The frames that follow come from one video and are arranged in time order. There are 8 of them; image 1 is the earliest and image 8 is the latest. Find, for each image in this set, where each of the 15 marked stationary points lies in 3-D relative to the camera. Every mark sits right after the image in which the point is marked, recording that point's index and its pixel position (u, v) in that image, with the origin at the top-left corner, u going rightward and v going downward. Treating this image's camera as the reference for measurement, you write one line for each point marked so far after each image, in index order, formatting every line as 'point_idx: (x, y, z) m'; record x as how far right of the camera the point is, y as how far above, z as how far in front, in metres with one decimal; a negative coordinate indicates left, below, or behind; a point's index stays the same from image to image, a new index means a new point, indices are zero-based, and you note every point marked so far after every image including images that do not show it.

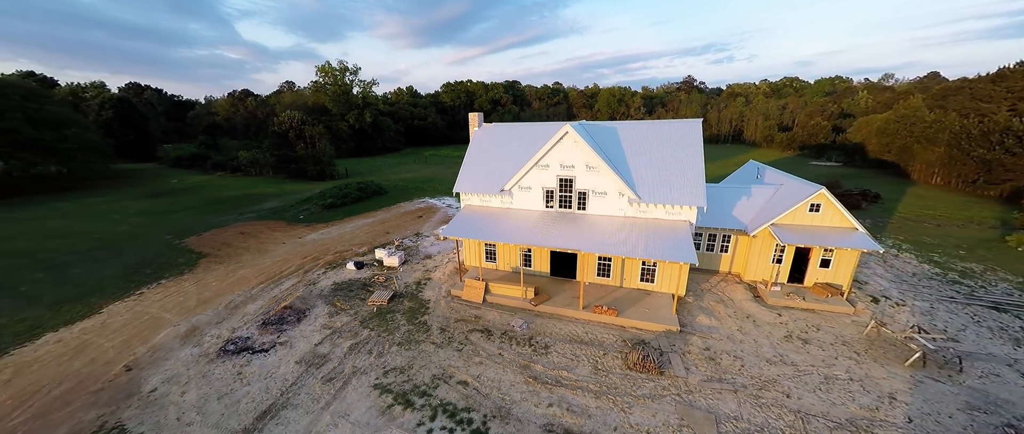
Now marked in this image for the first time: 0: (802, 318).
0: (+12.7, -4.5, +13.7) m
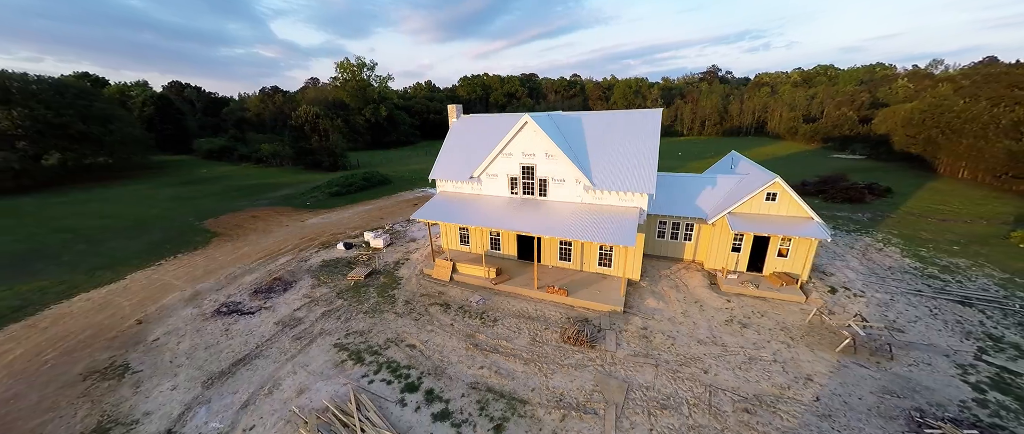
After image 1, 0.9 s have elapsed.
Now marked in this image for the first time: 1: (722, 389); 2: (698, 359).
0: (+10.6, -3.9, +14.0) m
1: (+6.7, -5.6, +10.0) m
2: (+6.7, -5.1, +11.3) m
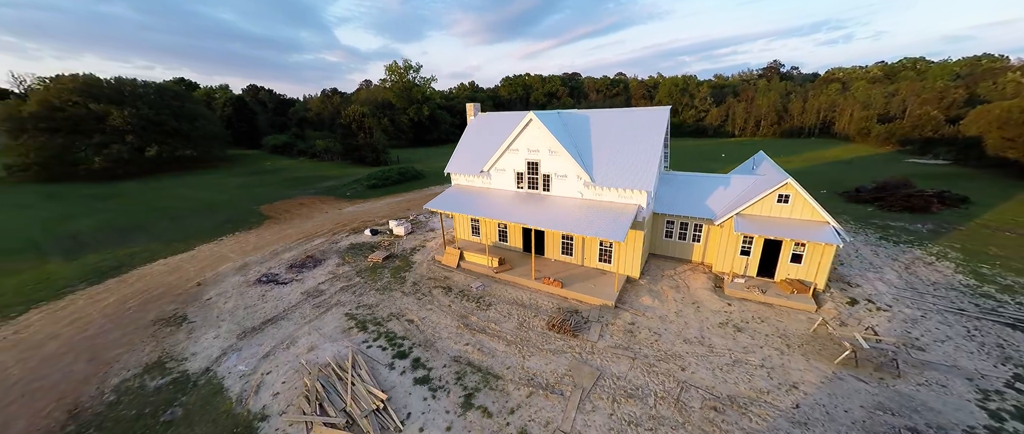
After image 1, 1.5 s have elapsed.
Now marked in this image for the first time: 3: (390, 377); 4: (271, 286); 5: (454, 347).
0: (+10.3, -4.0, +13.4) m
1: (+5.9, -5.5, +10.0) m
2: (+6.0, -5.0, +11.2) m
3: (-4.2, -5.4, +10.6) m
4: (-12.5, -3.5, +16.1) m
5: (-2.2, -5.0, +12.0) m
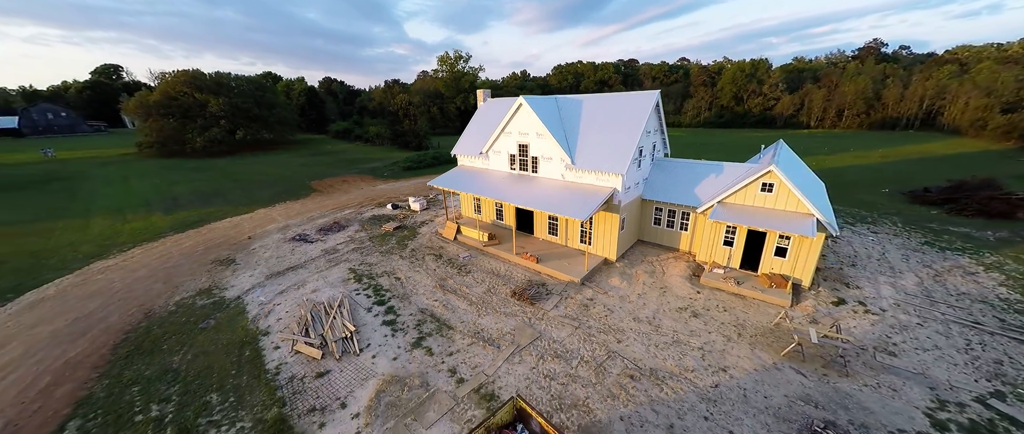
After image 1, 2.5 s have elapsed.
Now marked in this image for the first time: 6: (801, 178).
0: (+8.7, -3.5, +13.1) m
1: (+3.7, -4.7, +10.5) m
2: (+4.1, -4.3, +11.7) m
3: (-6.1, -4.1, +12.8) m
4: (-13.2, -1.6, +19.4) m
5: (-3.9, -3.7, +13.8) m
6: (+13.6, +1.7, +14.9) m
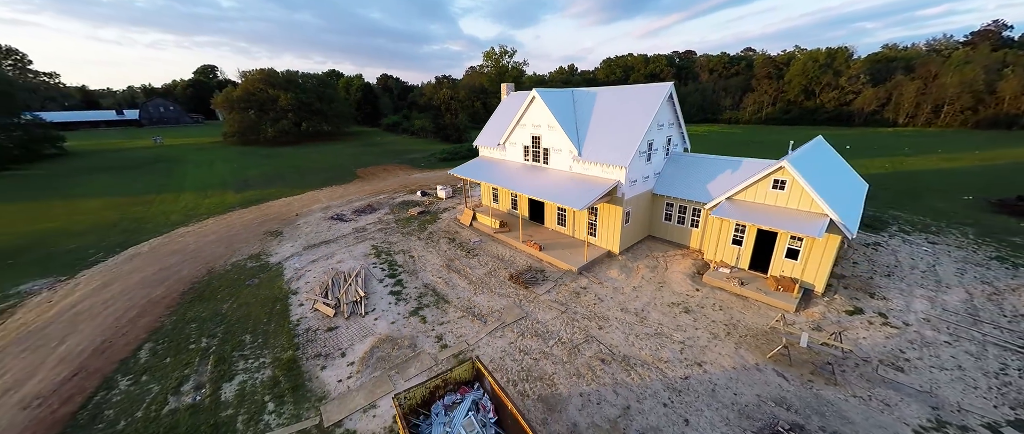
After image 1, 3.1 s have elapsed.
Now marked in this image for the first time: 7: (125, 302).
0: (+8.4, -3.3, +12.7) m
1: (+3.0, -4.4, +10.8) m
2: (+3.6, -3.9, +11.9) m
3: (-6.3, -3.2, +14.4) m
4: (-12.3, -0.3, +21.9) m
5: (-4.0, -2.9, +15.1) m
6: (+13.7, +1.6, +13.7) m
7: (-16.4, -3.5, +13.2) m
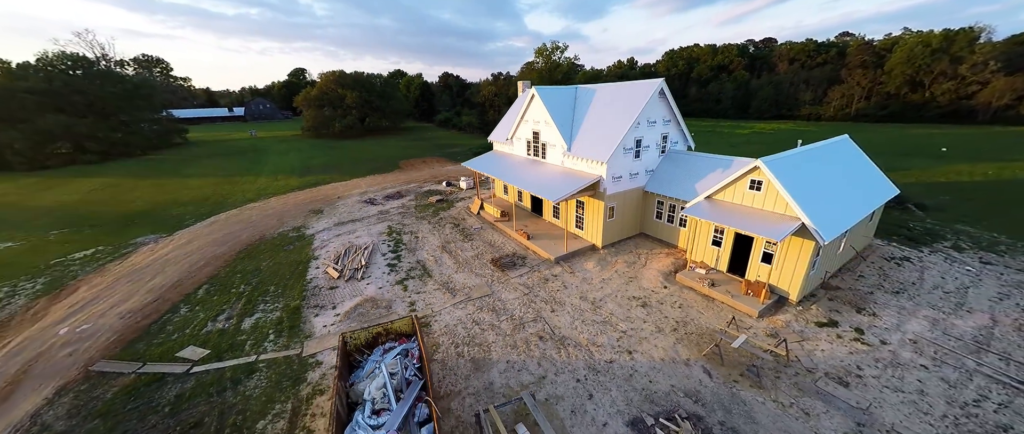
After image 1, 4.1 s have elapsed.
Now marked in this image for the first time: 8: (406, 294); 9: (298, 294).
0: (+6.9, -3.2, +12.6) m
1: (+1.3, -4.0, +11.7) m
2: (+2.1, -3.6, +12.7) m
3: (-7.3, -2.3, +16.8) m
4: (-11.7, +1.1, +25.2) m
5: (-4.8, -2.1, +17.1) m
6: (+12.6, +1.4, +12.6) m
7: (-17.4, -2.0, +17.3) m
8: (-4.7, -3.4, +13.7) m
9: (-9.6, -3.4, +13.9) m
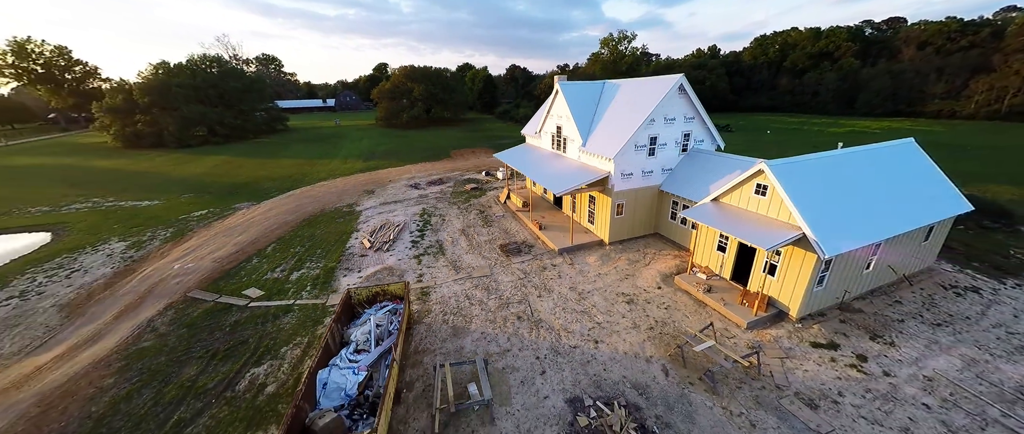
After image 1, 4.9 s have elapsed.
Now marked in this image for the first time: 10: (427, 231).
0: (+6.5, -3.3, +12.4) m
1: (+0.7, -3.6, +12.6) m
2: (+1.7, -3.2, +13.4) m
3: (-6.6, -1.2, +19.1) m
4: (-9.1, +2.6, +28.1) m
5: (-4.1, -1.2, +19.0) m
6: (+12.4, +0.9, +11.2) m
7: (-16.4, -0.1, +21.5) m
8: (-4.7, -2.6, +15.6) m
9: (-9.5, -2.2, +16.8) m
10: (-5.4, -1.0, +19.5) m
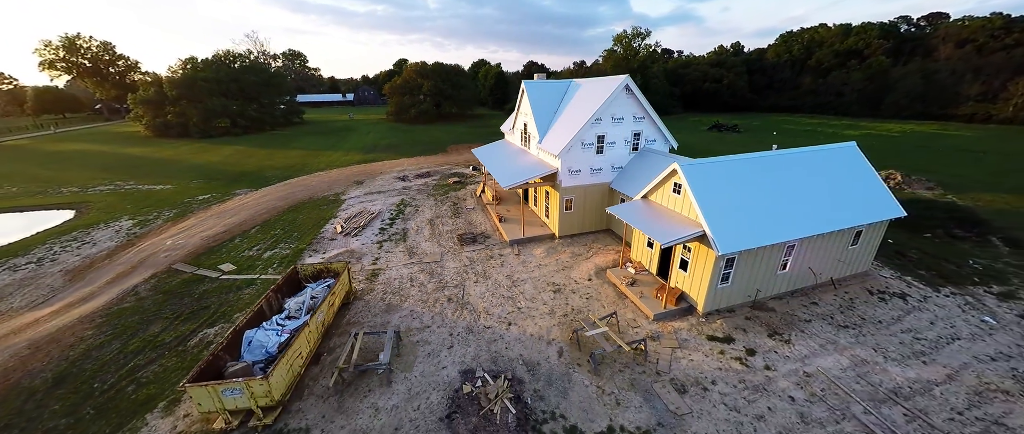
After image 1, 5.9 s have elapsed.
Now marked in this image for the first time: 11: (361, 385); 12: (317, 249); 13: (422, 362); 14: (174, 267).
0: (+3.6, -3.1, +12.9) m
1: (-2.1, -3.2, +13.5) m
2: (-1.1, -2.8, +14.2) m
3: (-8.9, -0.4, +20.4) m
4: (-10.7, +3.5, +29.5) m
5: (-6.5, -0.5, +20.1) m
6: (+9.6, +0.9, +11.3) m
7: (-18.4, +1.0, +23.4) m
8: (-7.3, -1.9, +16.8) m
9: (-11.9, -1.4, +18.2) m
10: (-7.6, -0.3, +20.7) m
11: (-4.4, -4.9, +9.1) m
12: (-10.8, -1.8, +17.2) m
13: (-2.9, -4.6, +9.9) m
14: (-16.8, -2.5, +15.5) m
